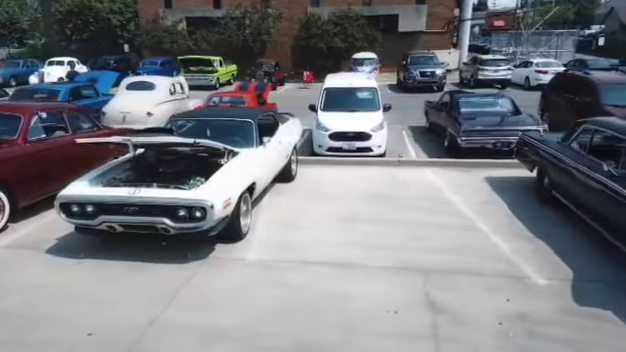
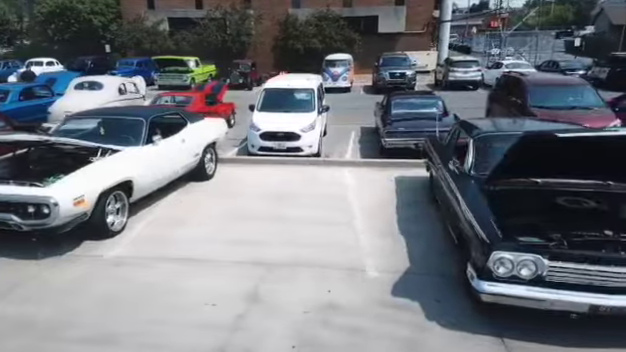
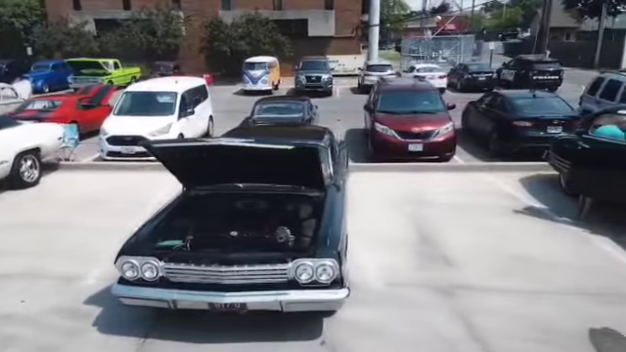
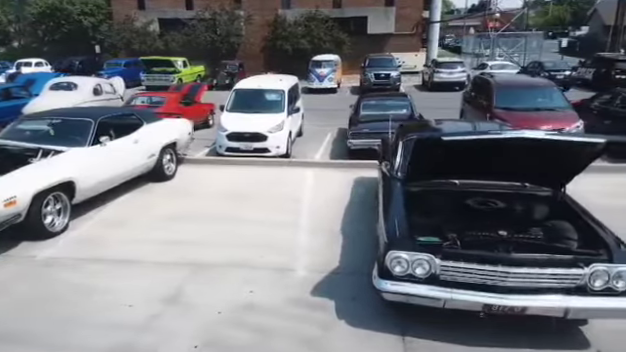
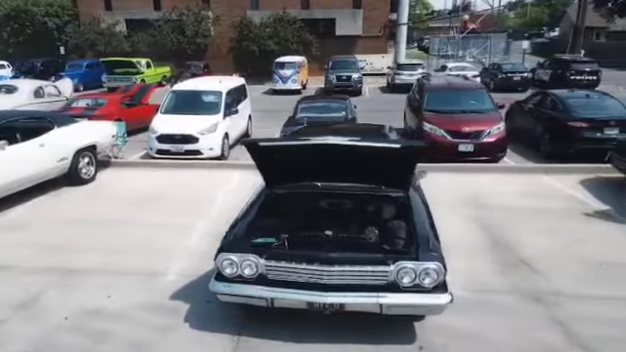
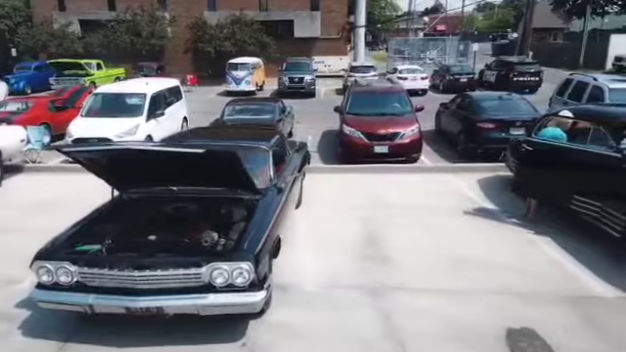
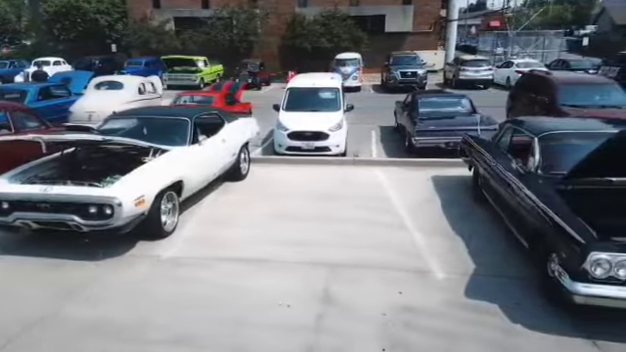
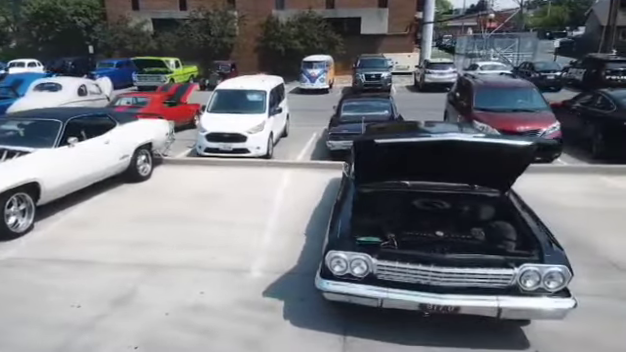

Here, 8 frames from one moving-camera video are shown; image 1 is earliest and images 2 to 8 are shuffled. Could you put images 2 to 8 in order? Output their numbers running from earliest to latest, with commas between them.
7, 2, 4, 8, 5, 3, 6
